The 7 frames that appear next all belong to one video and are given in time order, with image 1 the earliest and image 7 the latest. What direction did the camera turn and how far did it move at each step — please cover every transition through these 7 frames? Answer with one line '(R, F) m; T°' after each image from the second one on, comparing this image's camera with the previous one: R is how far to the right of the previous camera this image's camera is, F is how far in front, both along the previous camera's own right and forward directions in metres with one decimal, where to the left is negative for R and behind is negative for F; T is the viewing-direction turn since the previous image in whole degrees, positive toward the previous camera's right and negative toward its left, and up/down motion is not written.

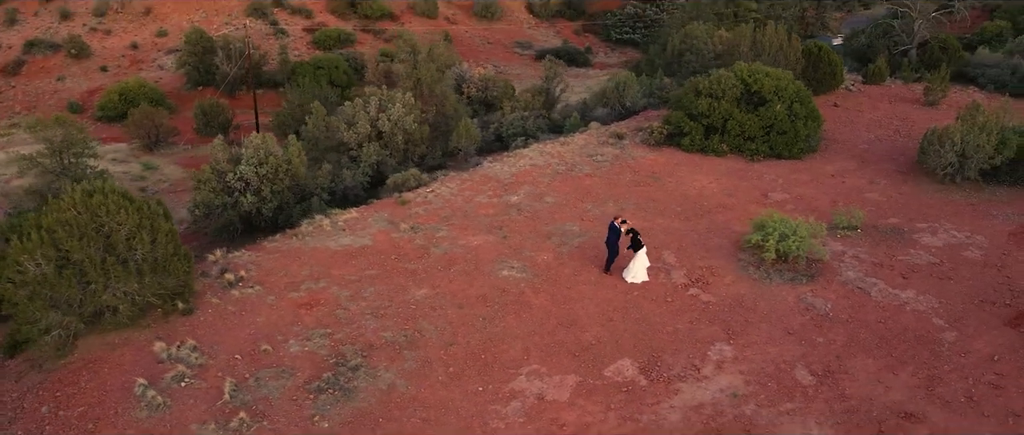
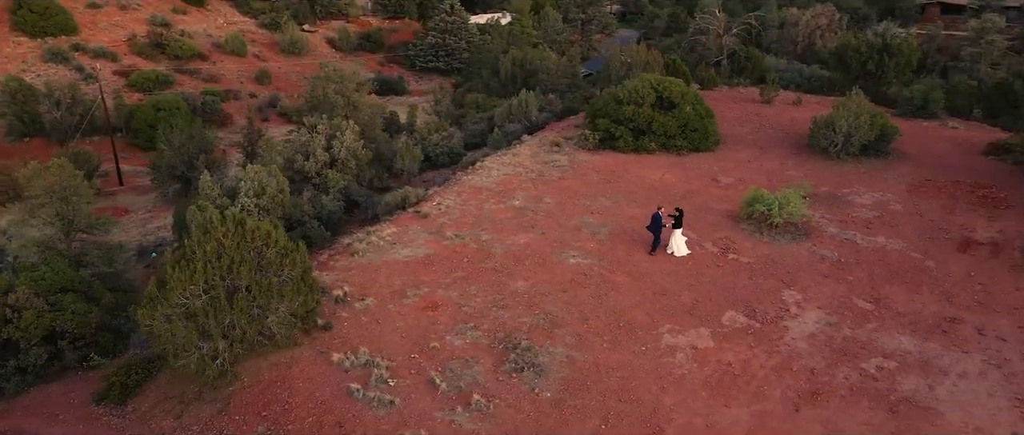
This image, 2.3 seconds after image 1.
(-4.0, -0.7) m; +16°
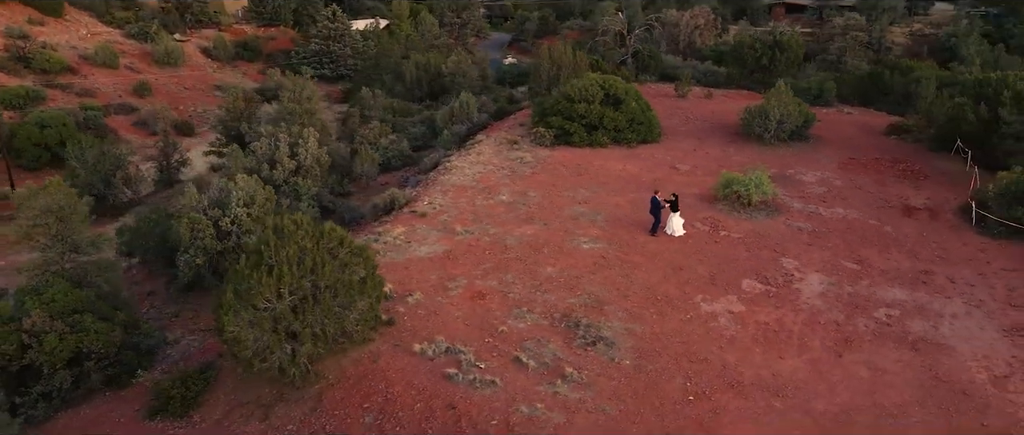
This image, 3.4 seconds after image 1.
(-2.4, -0.4) m; +10°
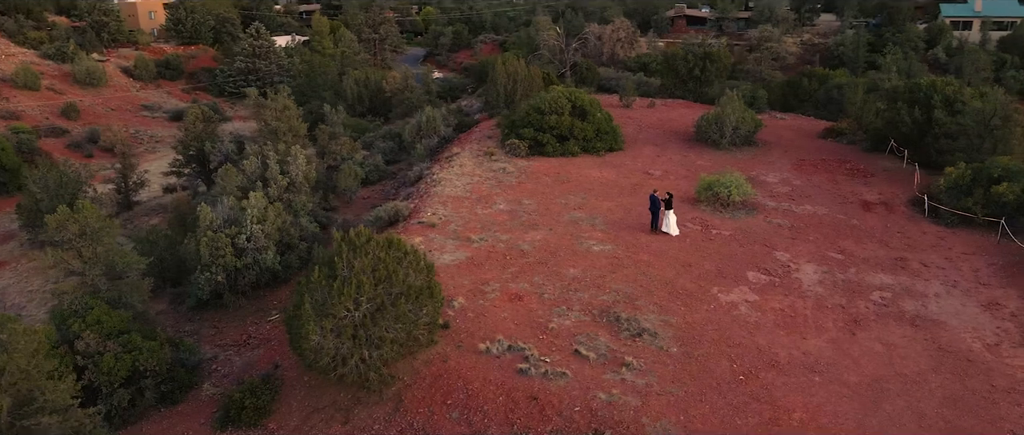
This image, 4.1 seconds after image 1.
(-1.9, -0.6) m; +7°
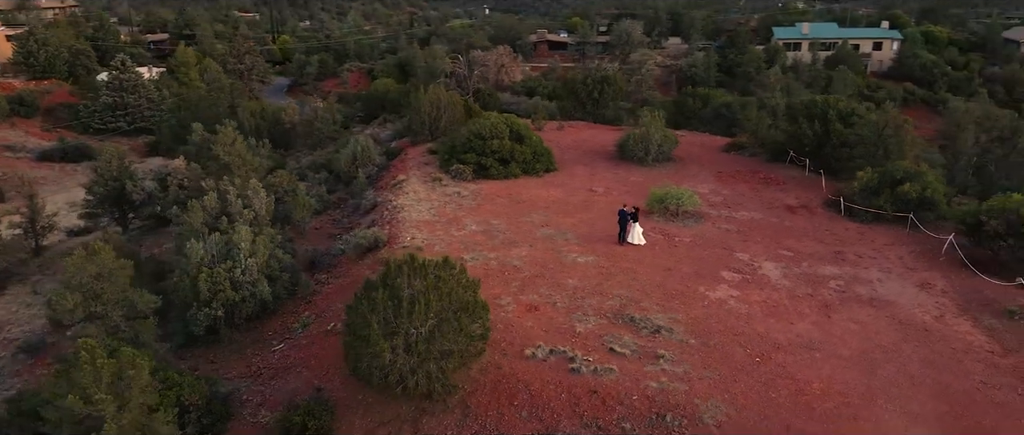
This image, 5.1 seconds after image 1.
(-2.5, -0.7) m; +11°
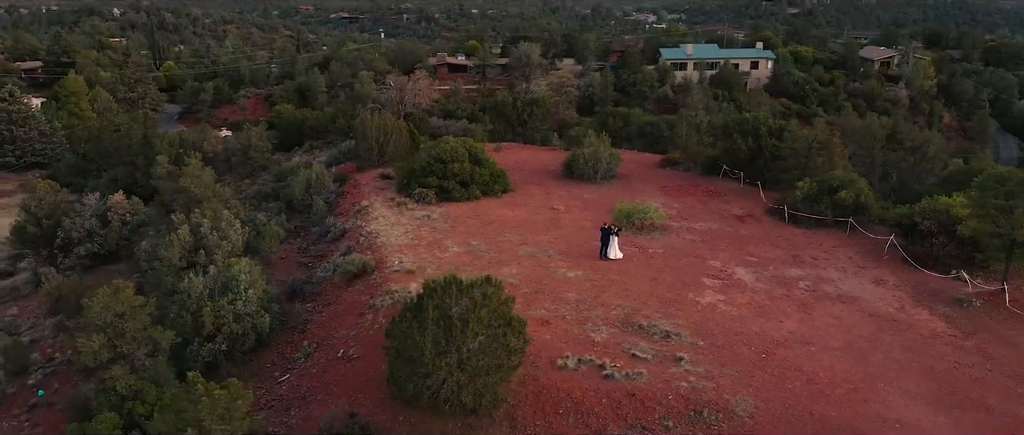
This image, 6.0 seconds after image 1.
(-2.0, -0.5) m; +8°
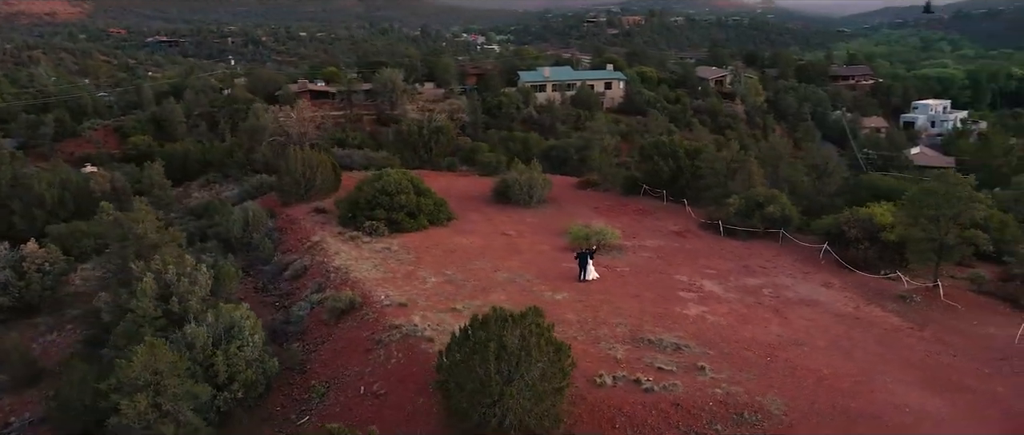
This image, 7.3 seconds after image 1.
(-2.9, -0.3) m; +11°
